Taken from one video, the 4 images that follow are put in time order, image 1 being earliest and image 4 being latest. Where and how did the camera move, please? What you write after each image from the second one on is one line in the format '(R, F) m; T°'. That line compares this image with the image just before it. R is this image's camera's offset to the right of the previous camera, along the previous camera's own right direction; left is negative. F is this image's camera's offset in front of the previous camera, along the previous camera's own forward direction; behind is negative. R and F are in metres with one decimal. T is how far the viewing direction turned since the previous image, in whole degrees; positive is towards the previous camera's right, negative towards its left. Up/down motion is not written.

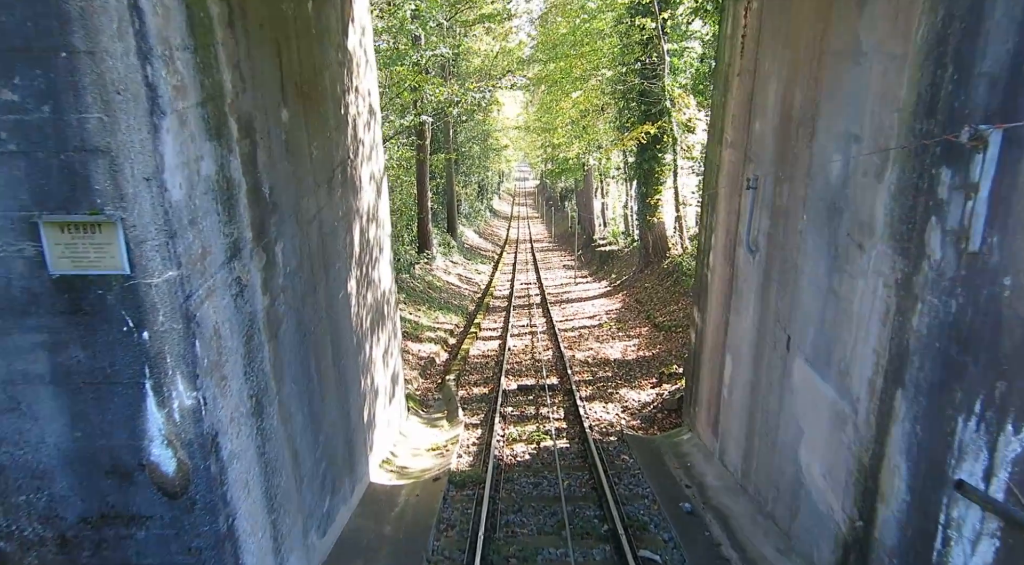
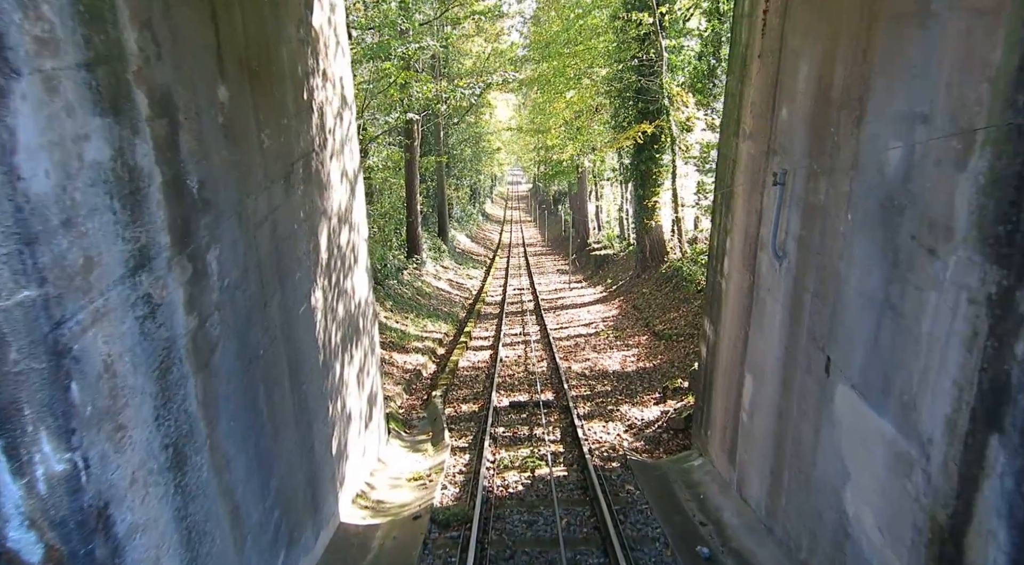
(0.0, +0.9) m; +1°
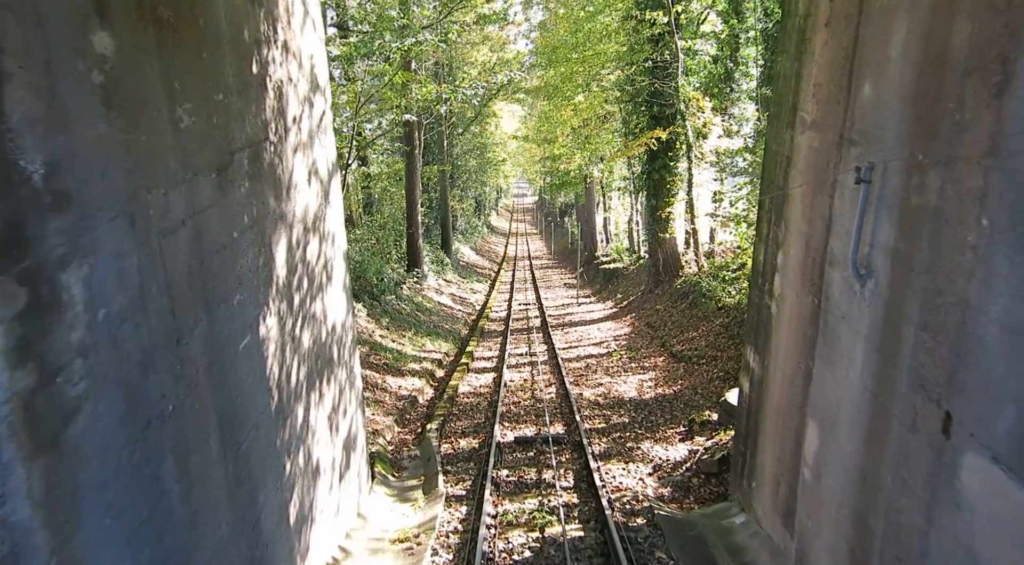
(0.0, +1.3) m; 0°
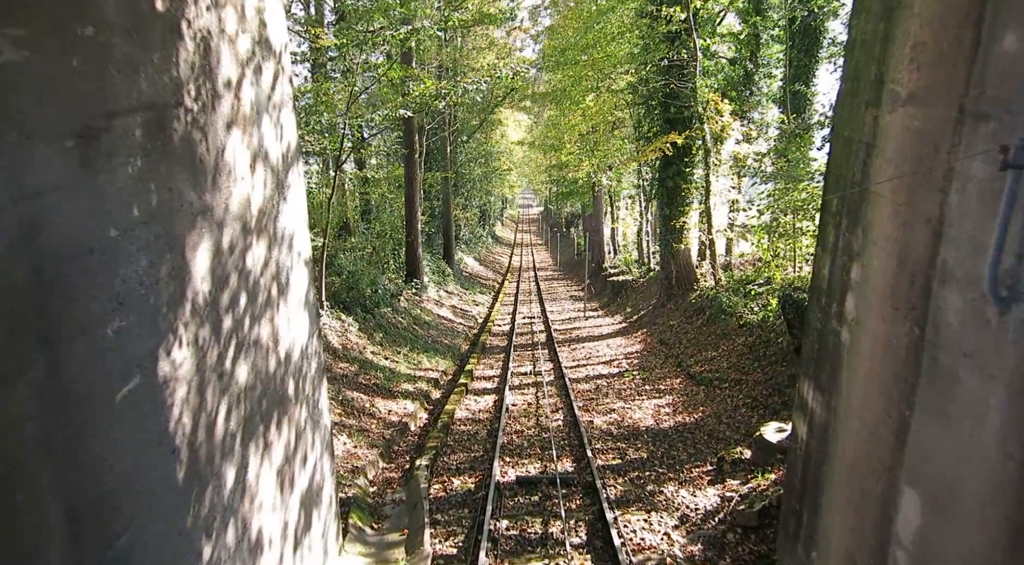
(0.0, +1.3) m; 0°
